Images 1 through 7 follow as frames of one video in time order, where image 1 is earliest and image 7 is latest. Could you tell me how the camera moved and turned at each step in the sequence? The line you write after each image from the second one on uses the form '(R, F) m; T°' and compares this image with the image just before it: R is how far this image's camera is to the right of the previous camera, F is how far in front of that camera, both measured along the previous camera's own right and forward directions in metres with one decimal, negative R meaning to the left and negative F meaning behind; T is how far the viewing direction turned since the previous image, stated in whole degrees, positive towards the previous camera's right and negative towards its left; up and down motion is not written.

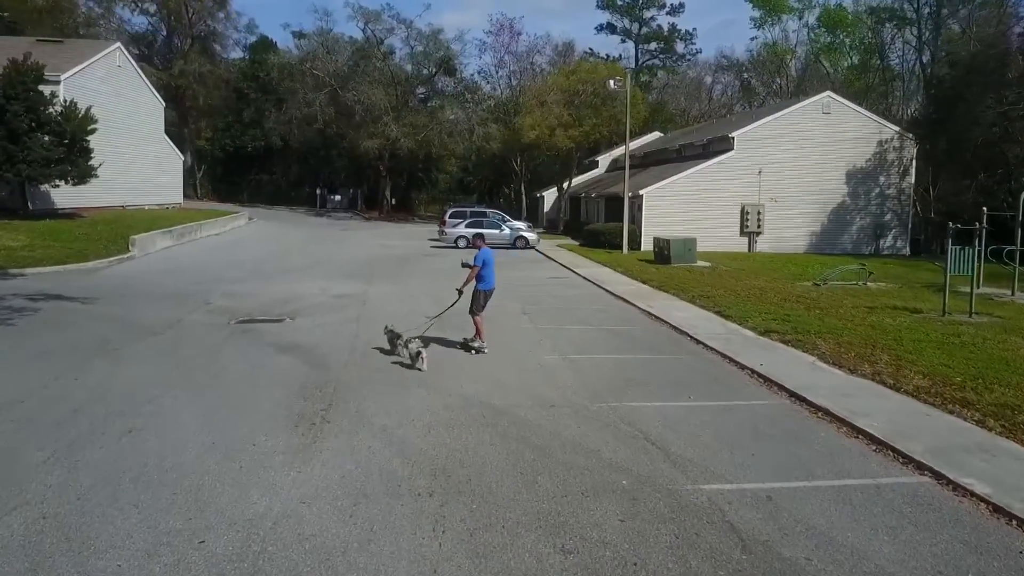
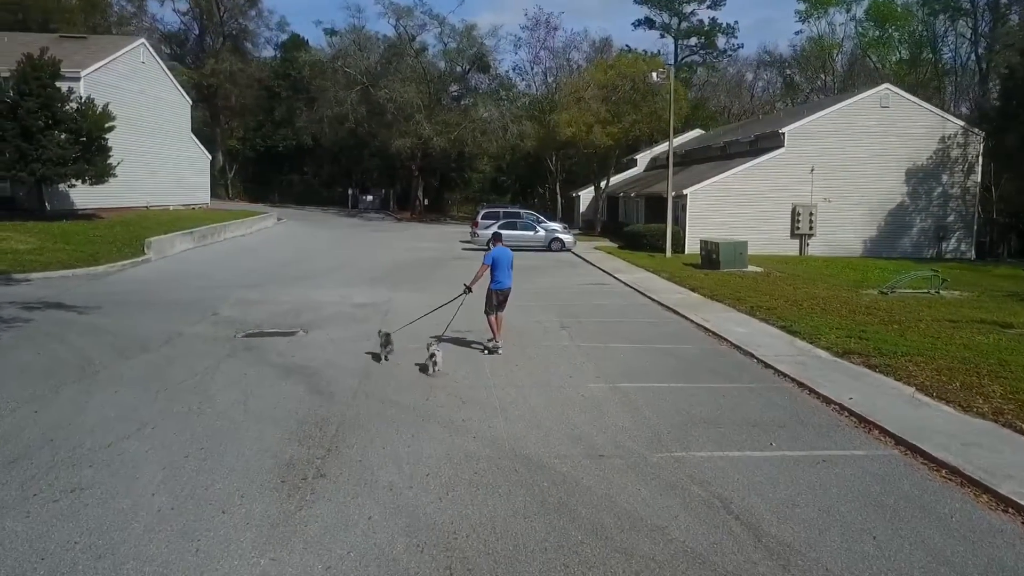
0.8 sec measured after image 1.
(-0.1, +1.8) m; -2°
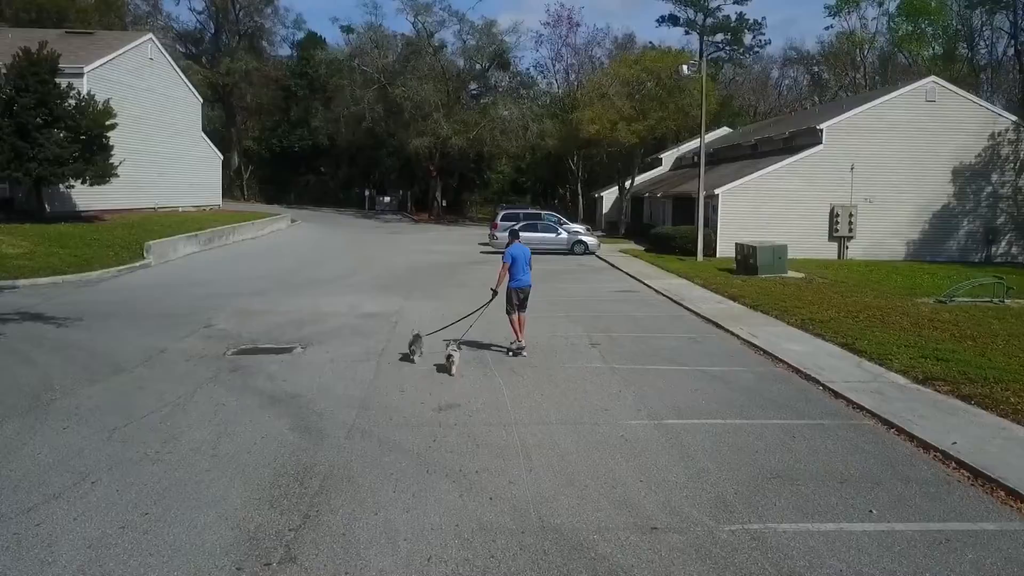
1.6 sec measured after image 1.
(-0.1, +1.7) m; -1°
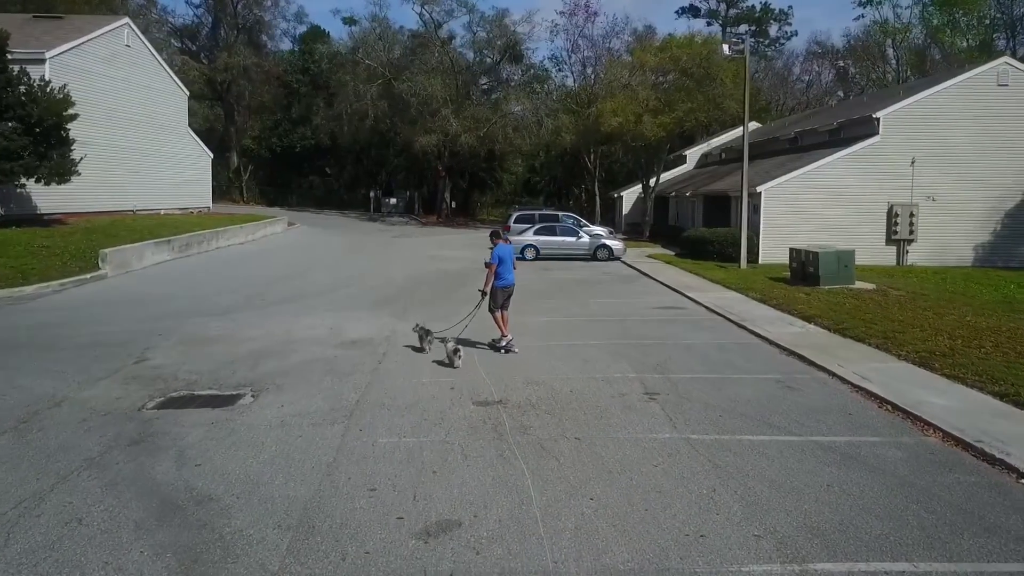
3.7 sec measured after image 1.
(-0.2, +3.6) m; -1°
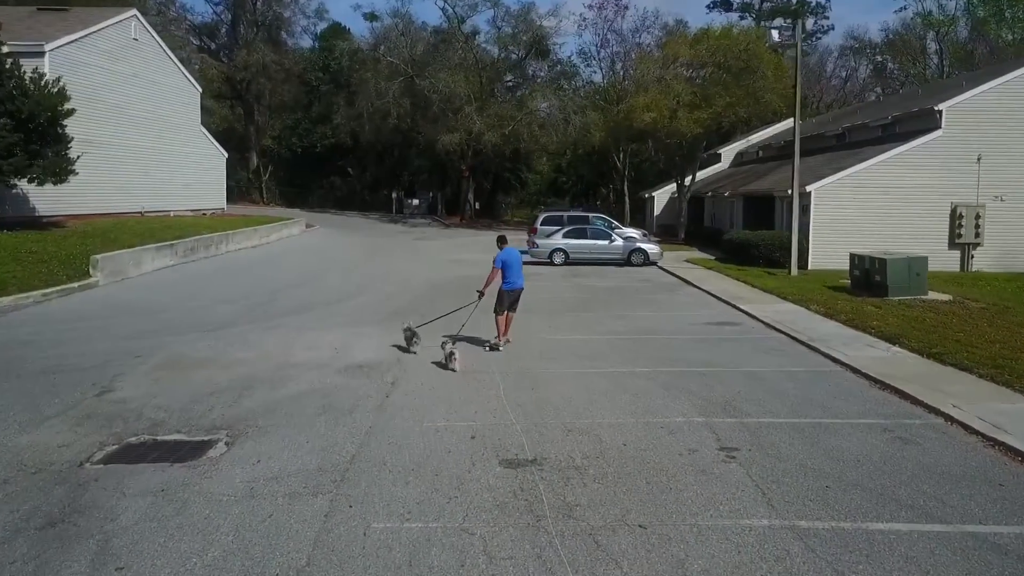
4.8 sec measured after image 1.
(-0.1, +2.0) m; -2°
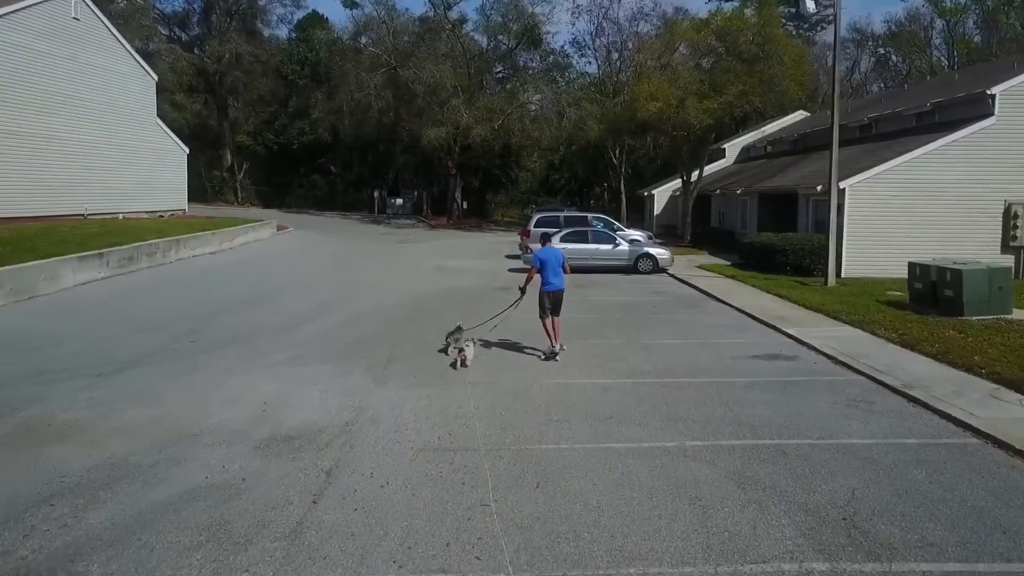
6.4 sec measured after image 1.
(0.0, +3.4) m; +1°
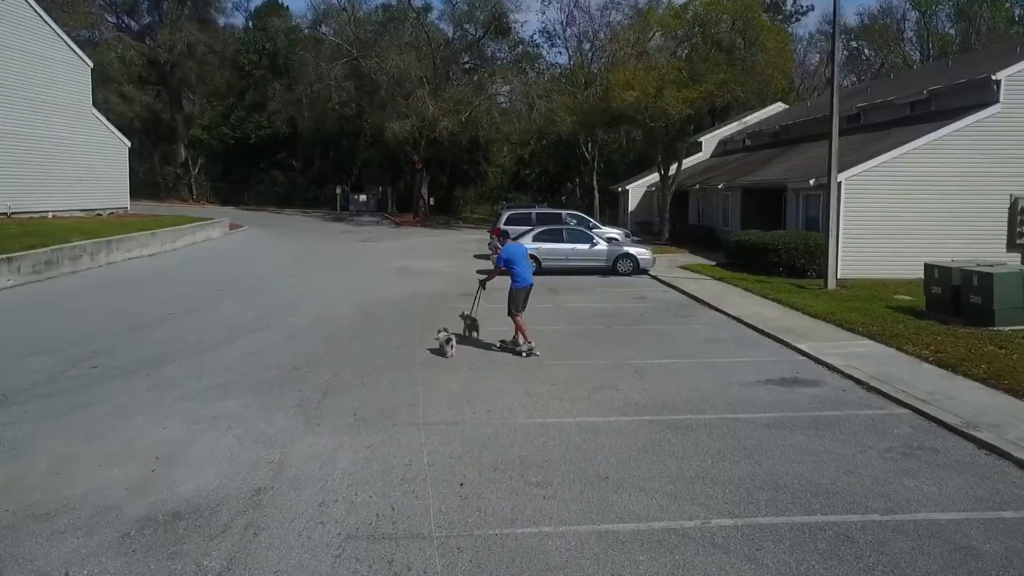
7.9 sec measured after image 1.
(+0.1, +2.1) m; +2°
